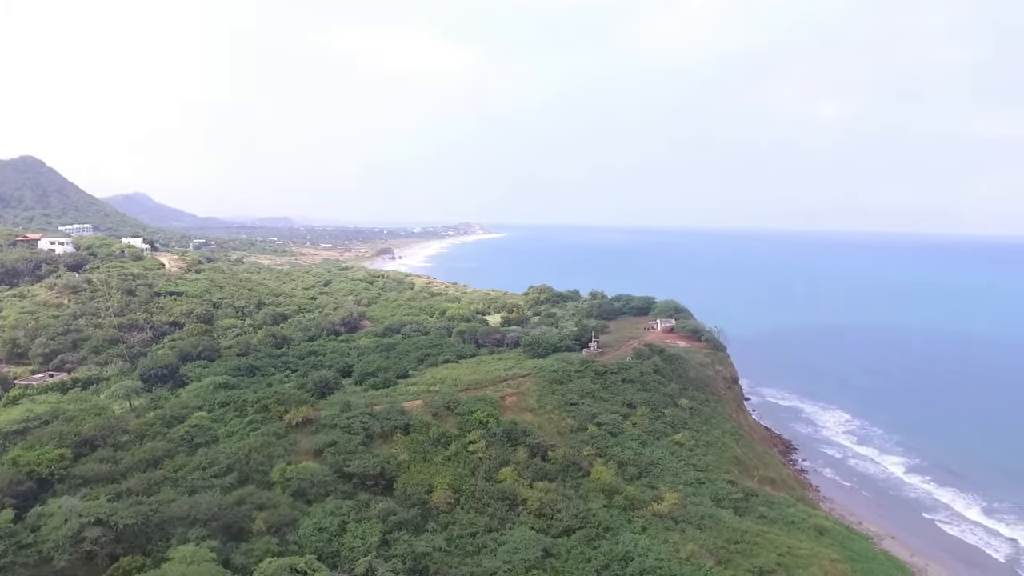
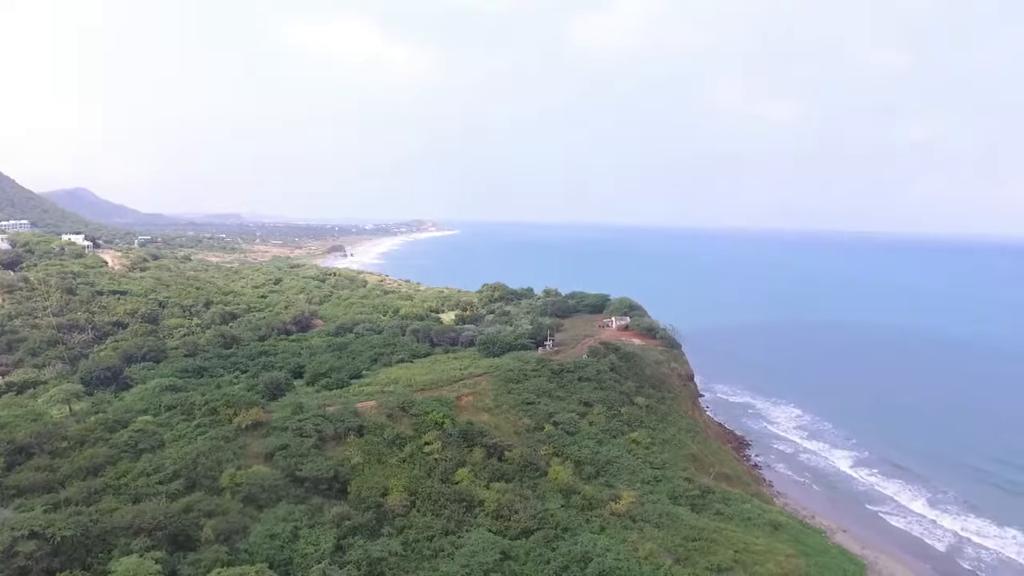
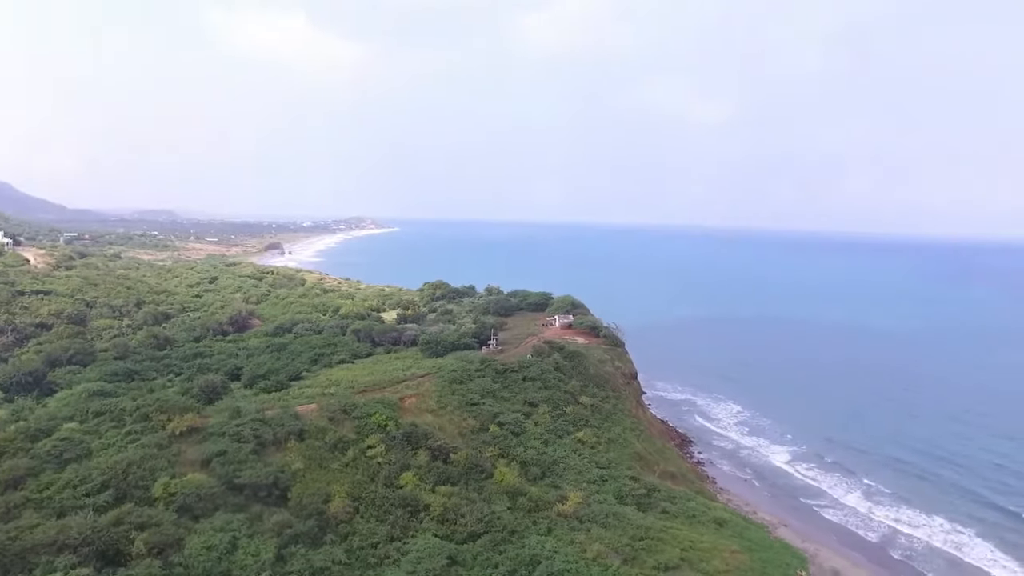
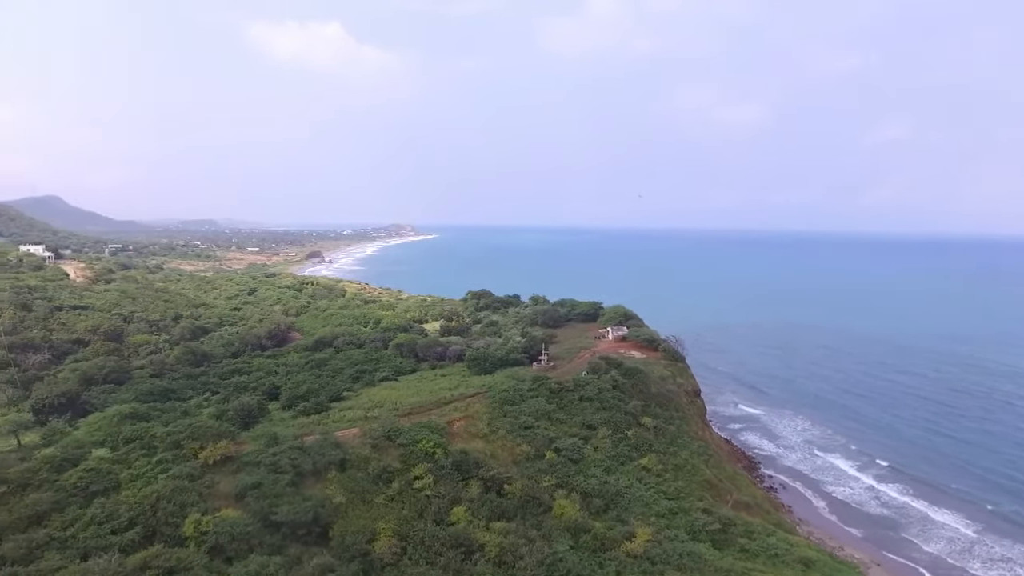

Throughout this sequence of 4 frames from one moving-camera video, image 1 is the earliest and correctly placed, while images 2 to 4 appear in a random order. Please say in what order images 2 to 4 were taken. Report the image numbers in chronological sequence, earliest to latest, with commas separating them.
2, 3, 4
